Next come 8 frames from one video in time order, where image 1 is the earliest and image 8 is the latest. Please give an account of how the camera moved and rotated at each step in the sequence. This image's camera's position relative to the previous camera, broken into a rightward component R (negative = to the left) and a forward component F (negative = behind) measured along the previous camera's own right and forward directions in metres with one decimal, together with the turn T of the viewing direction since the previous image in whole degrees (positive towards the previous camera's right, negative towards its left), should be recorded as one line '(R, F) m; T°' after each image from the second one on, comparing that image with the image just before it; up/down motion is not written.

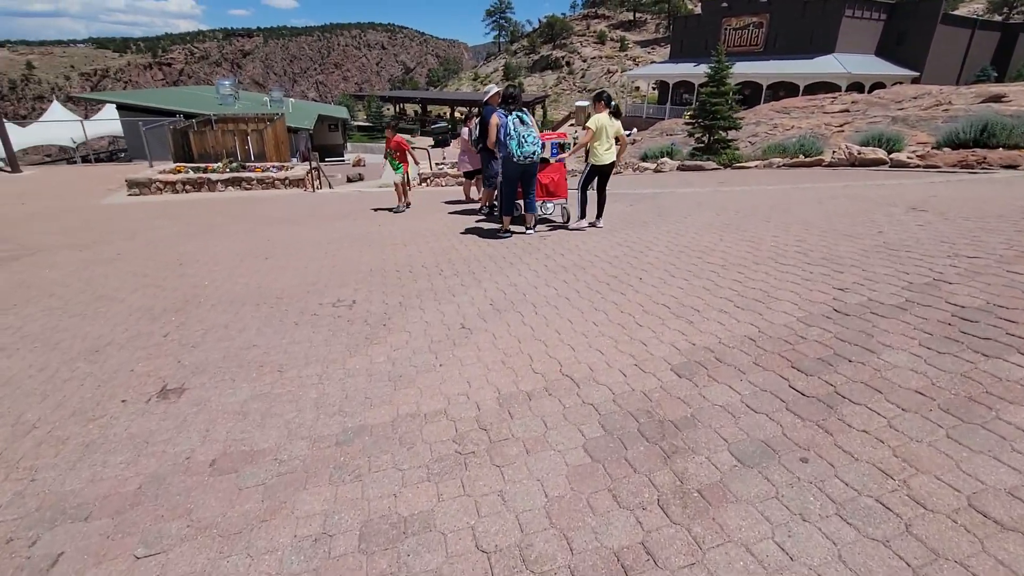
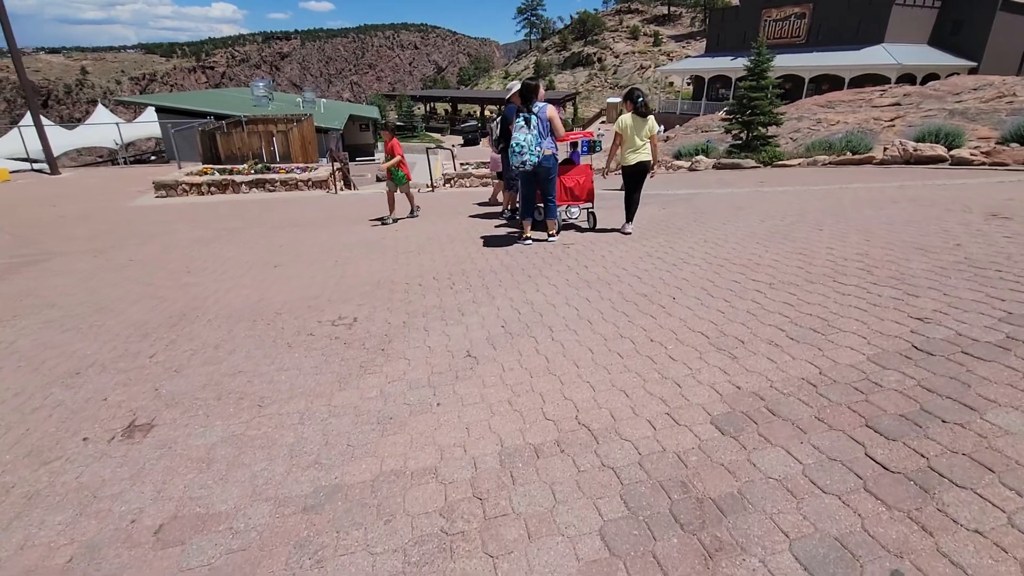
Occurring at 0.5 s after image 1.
(+0.1, +0.5) m; -3°
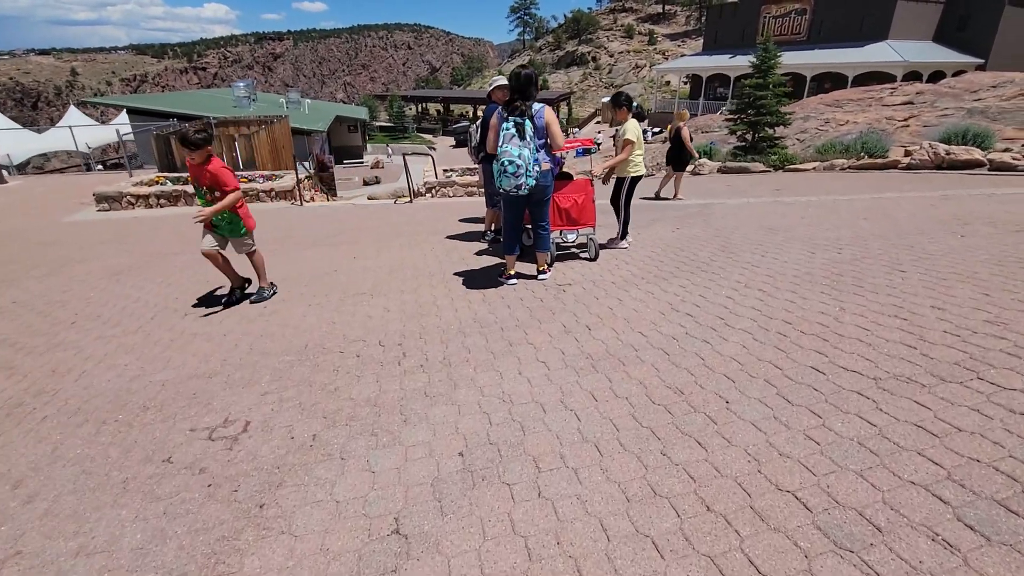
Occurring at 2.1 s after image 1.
(+0.1, +1.3) m; +1°
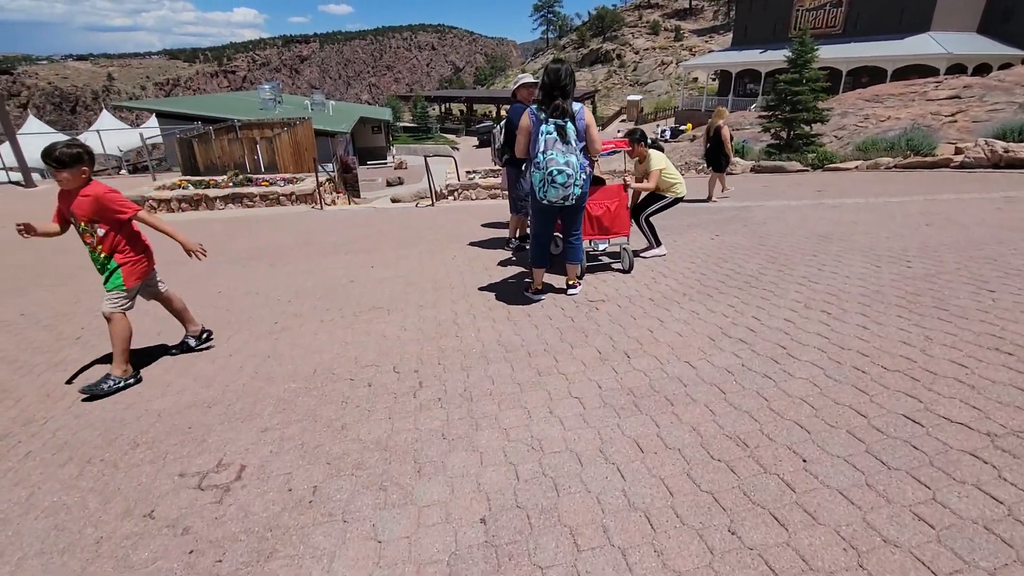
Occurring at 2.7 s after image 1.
(0.0, +0.4) m; -2°
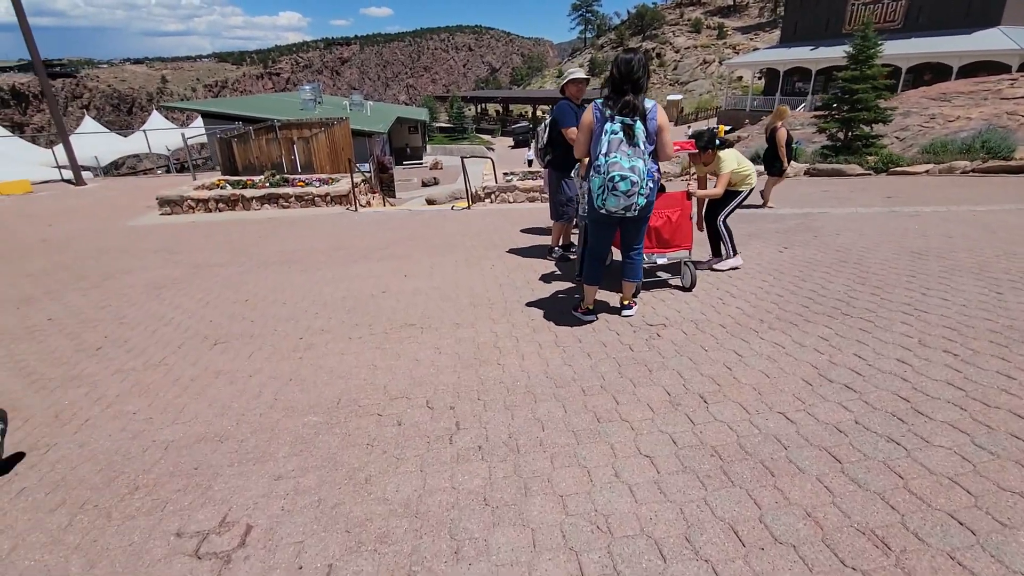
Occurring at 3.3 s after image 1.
(-0.1, +0.5) m; -4°
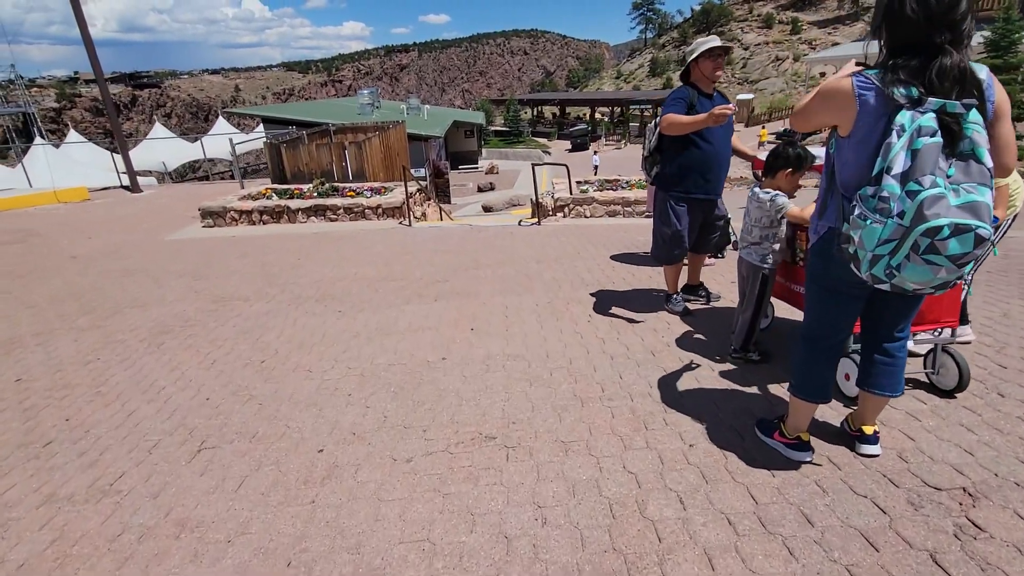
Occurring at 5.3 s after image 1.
(-0.5, +1.5) m; -6°
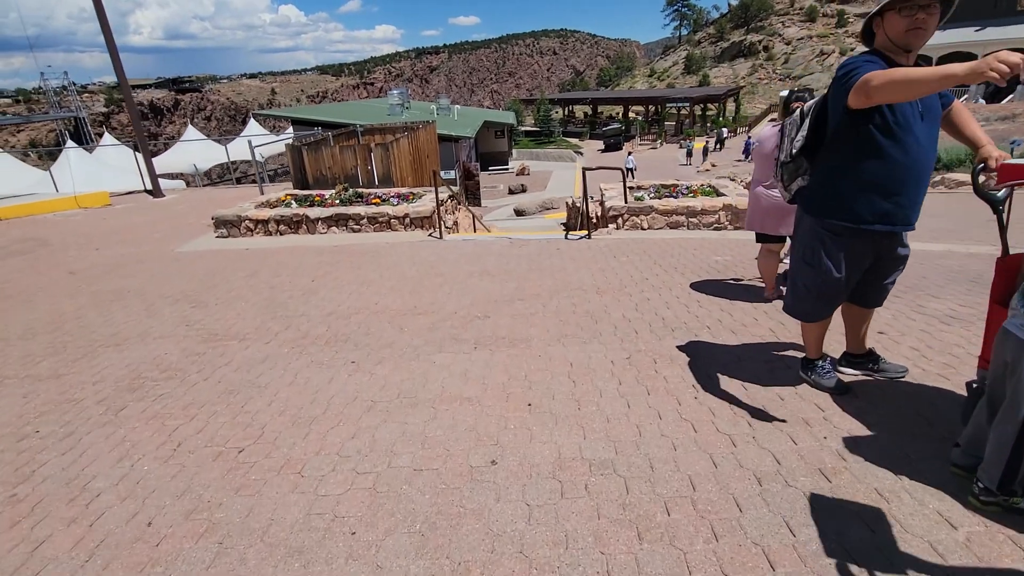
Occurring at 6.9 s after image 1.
(-0.3, +1.2) m; -3°
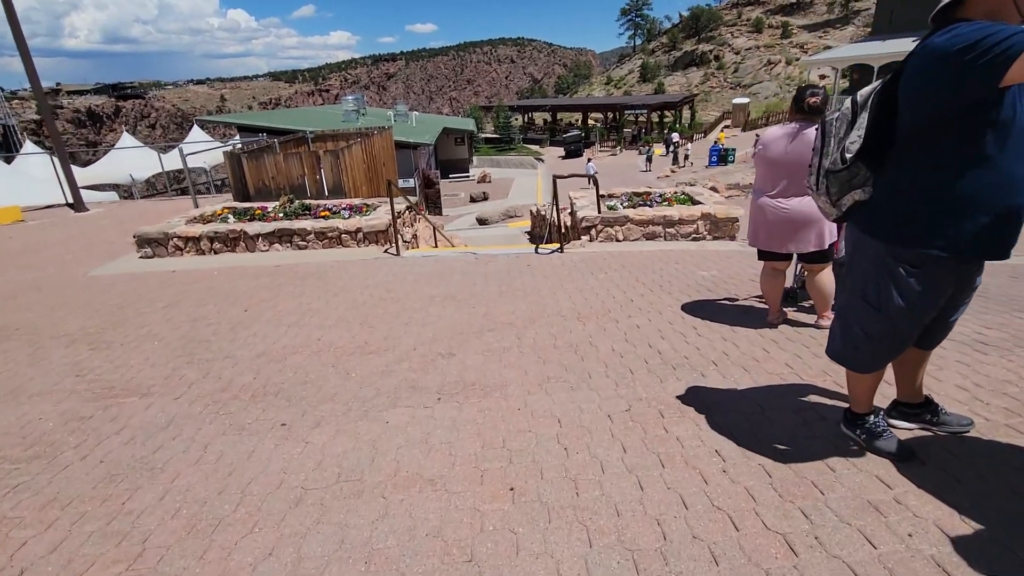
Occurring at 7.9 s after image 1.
(0.0, +0.7) m; +4°
